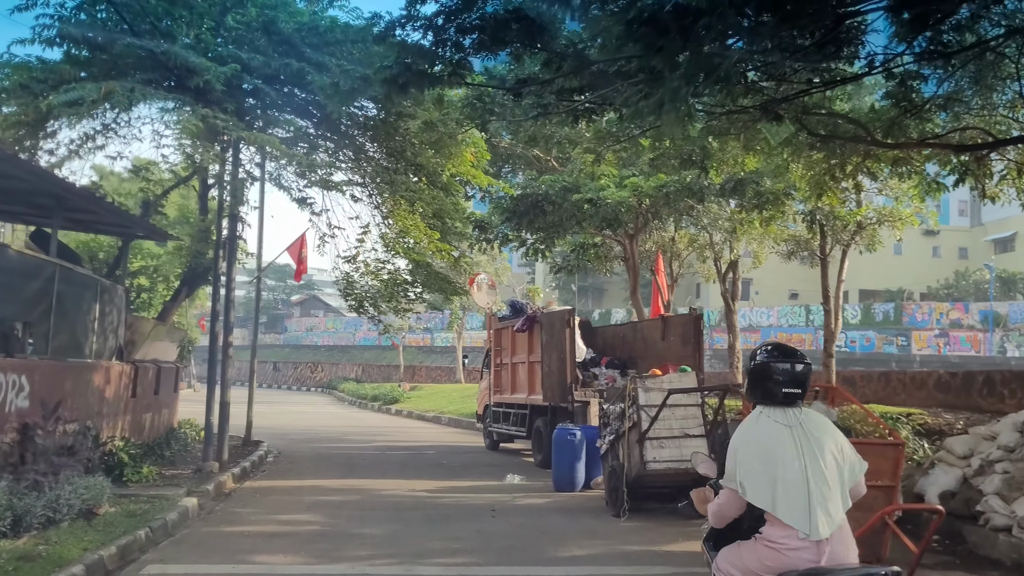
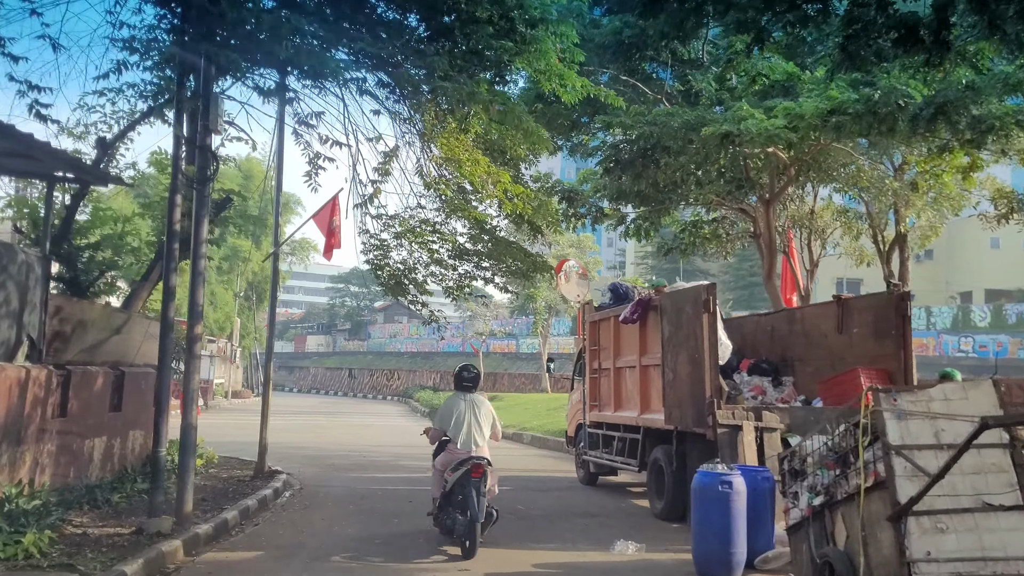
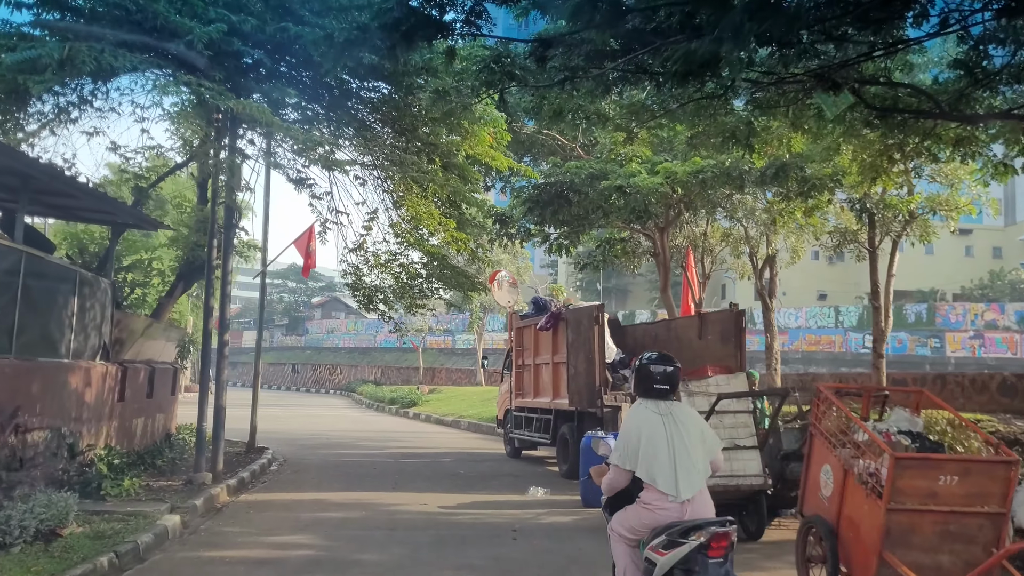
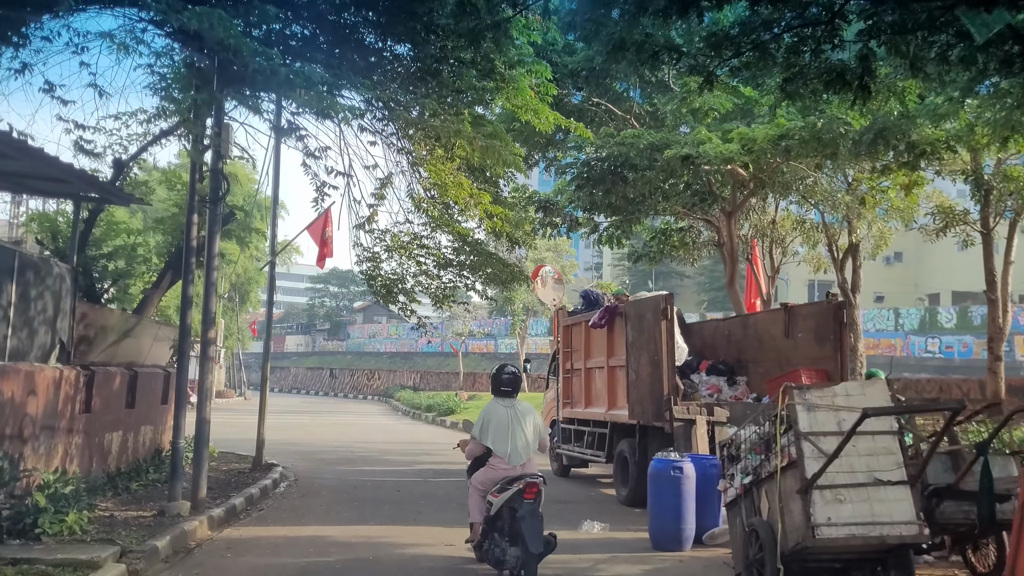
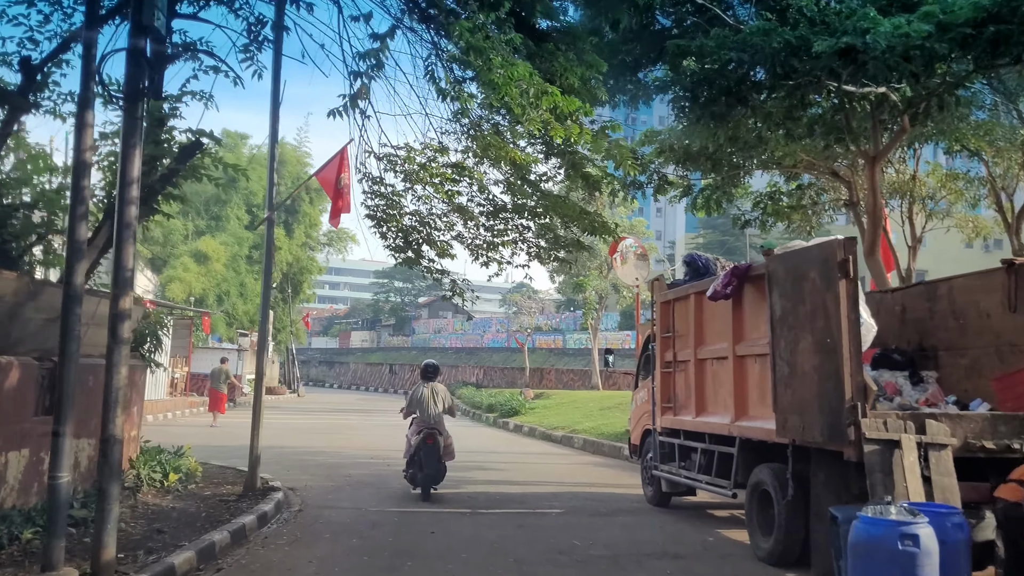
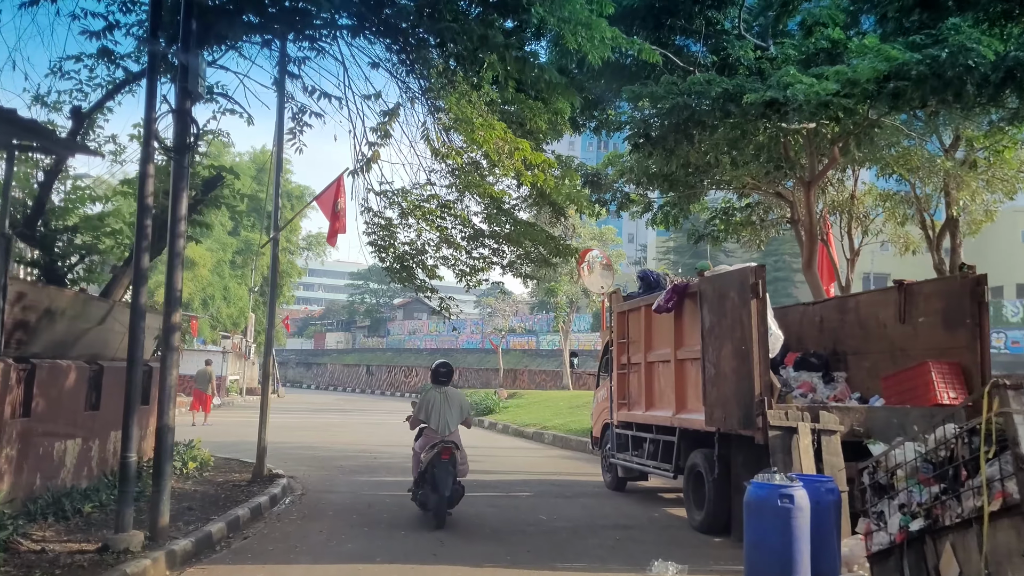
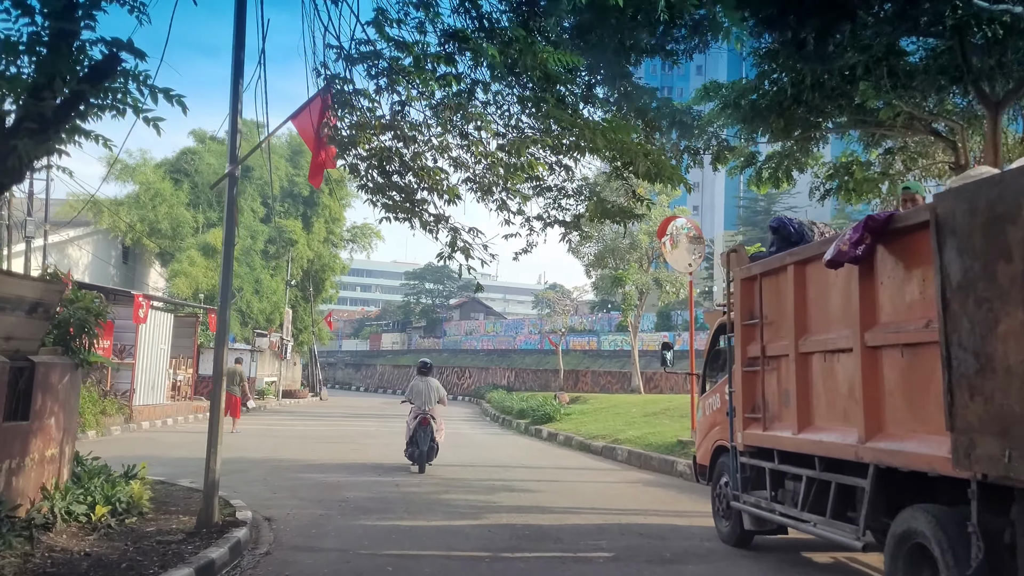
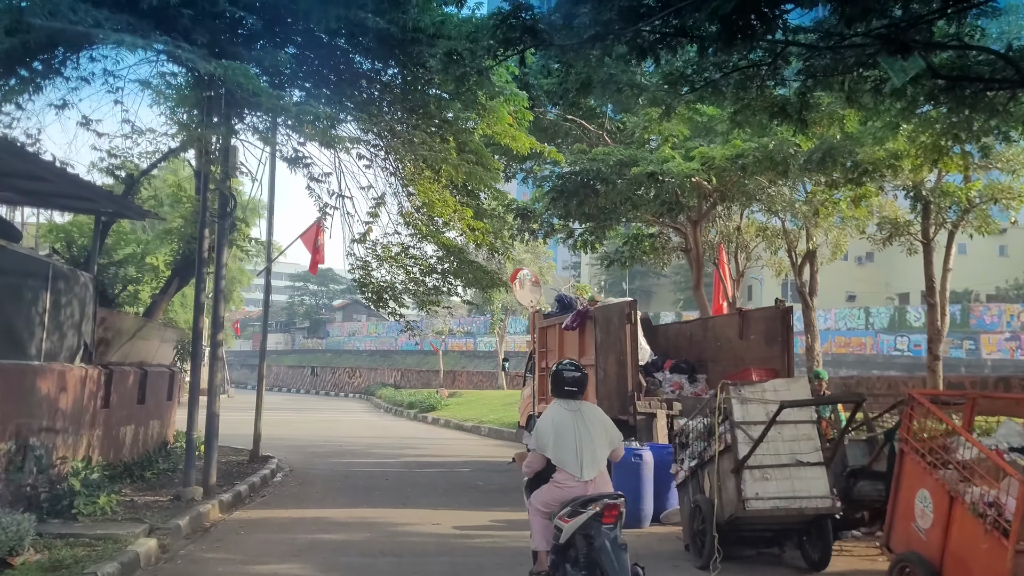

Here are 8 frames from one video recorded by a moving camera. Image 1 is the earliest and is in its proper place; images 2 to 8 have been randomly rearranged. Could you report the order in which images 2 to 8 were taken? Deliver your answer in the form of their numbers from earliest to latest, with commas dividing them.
3, 8, 4, 2, 6, 5, 7
